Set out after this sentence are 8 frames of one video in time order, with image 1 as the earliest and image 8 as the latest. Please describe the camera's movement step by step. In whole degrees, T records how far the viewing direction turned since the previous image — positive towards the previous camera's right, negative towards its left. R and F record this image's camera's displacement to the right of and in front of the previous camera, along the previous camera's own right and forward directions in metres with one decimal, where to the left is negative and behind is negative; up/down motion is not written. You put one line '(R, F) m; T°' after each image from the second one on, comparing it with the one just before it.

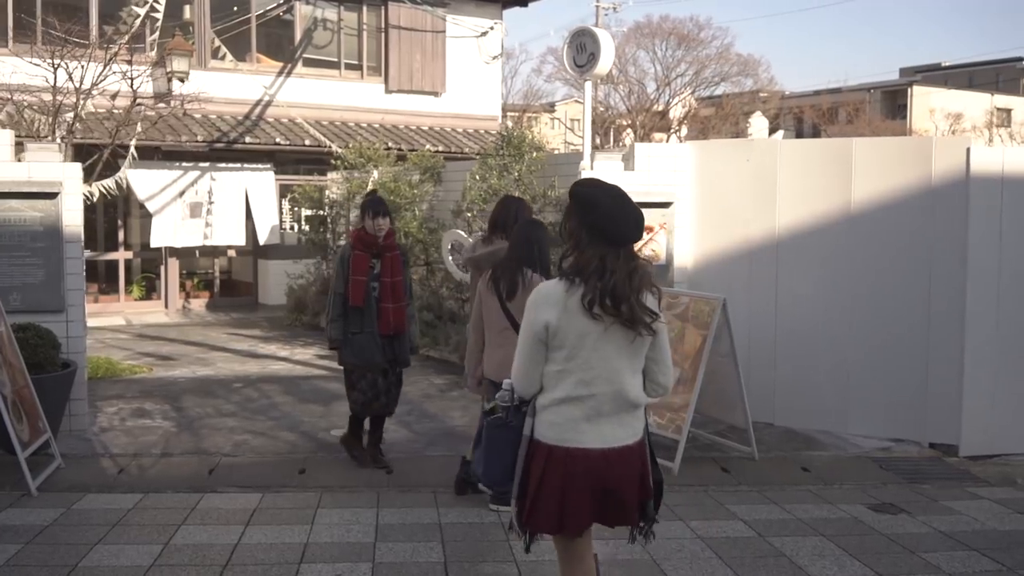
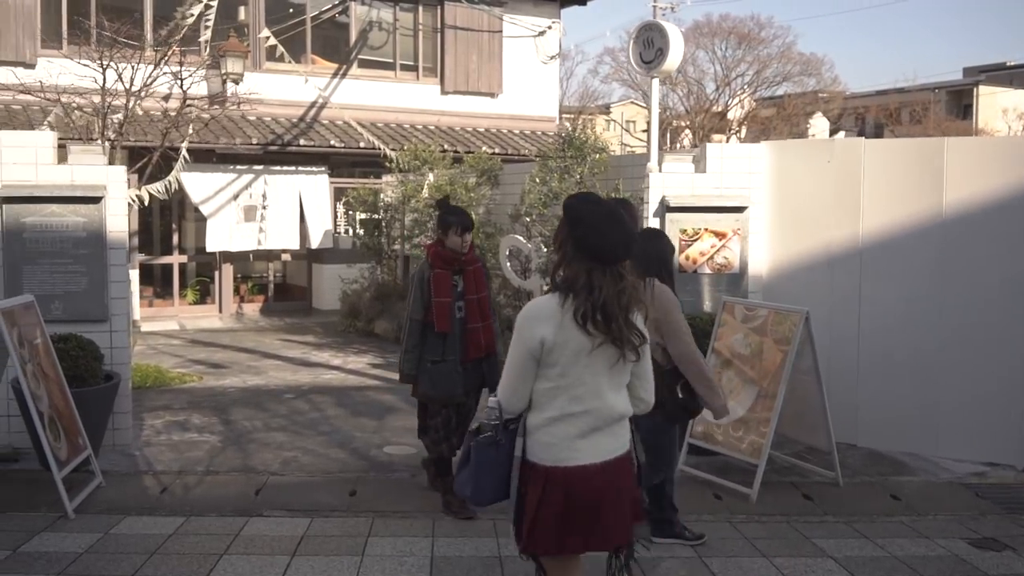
(-0.1, +0.4) m; -3°
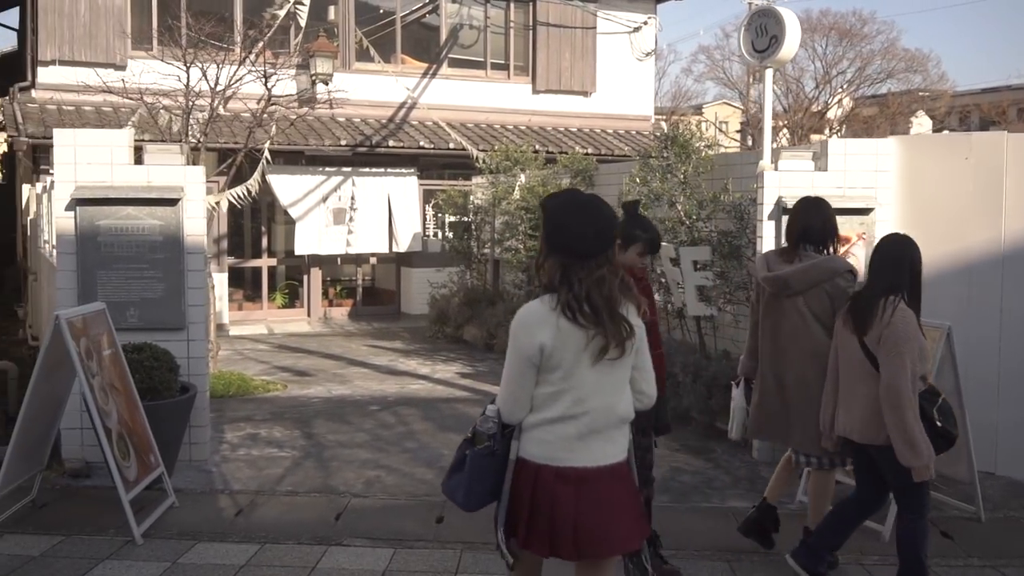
(-0.1, +0.5) m; -5°
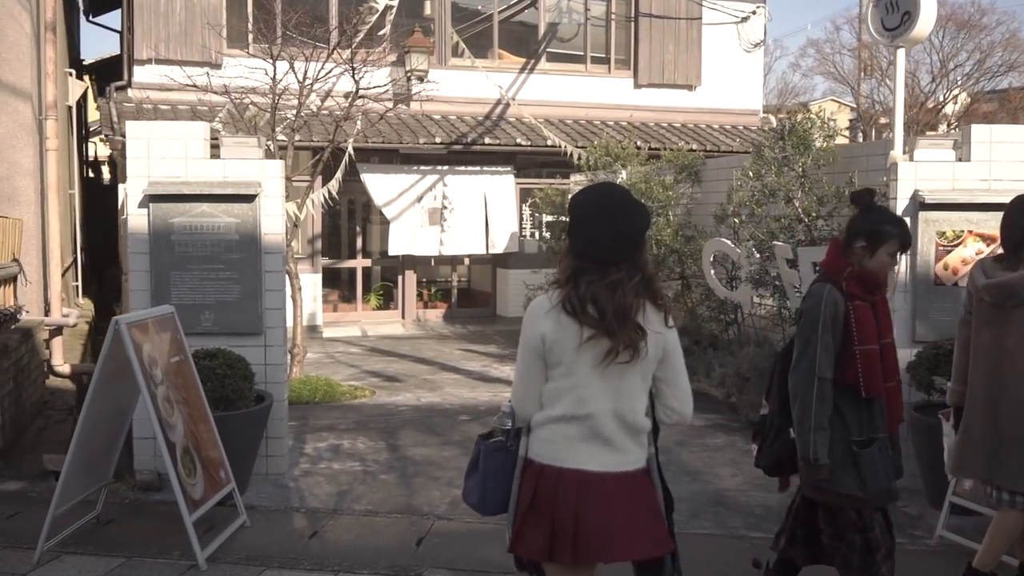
(0.0, +0.5) m; -5°
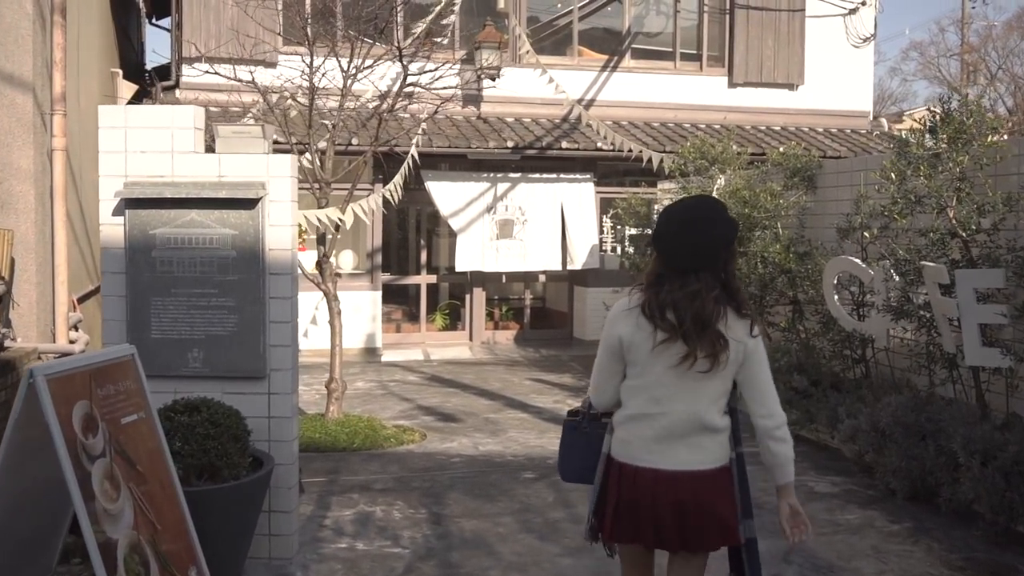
(0.0, +1.4) m; -4°
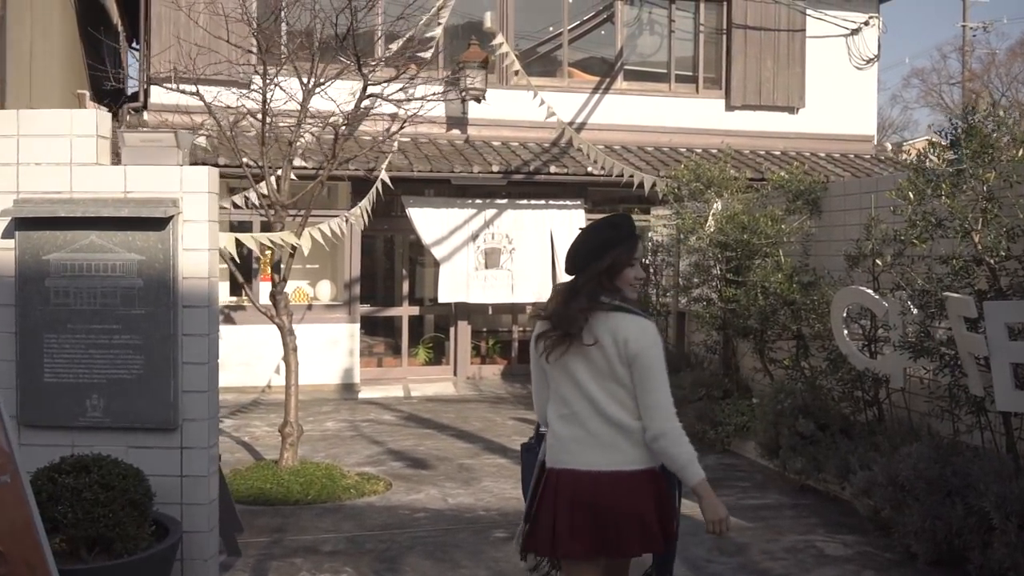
(+0.2, +0.7) m; 0°
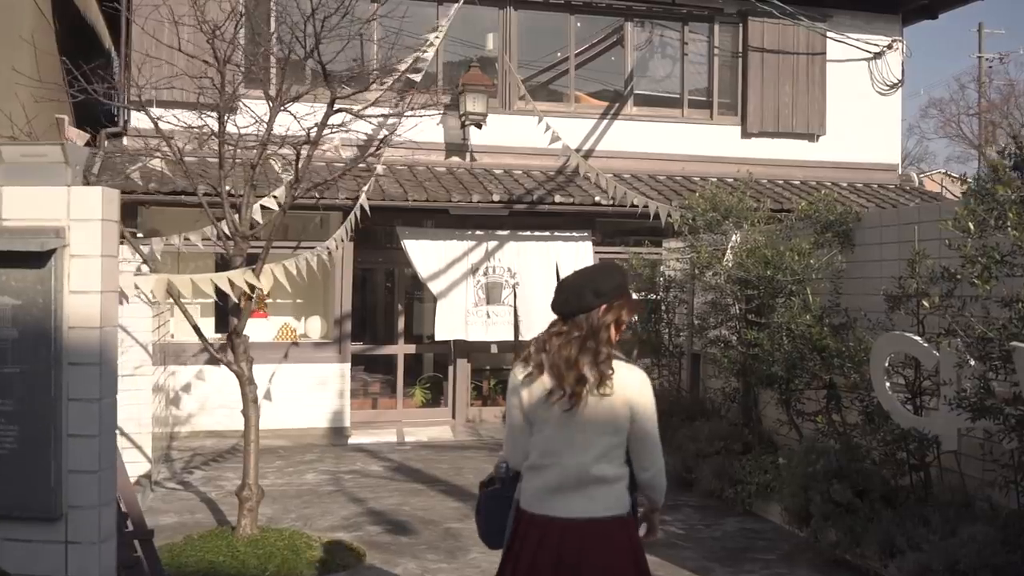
(+0.1, +0.8) m; -1°
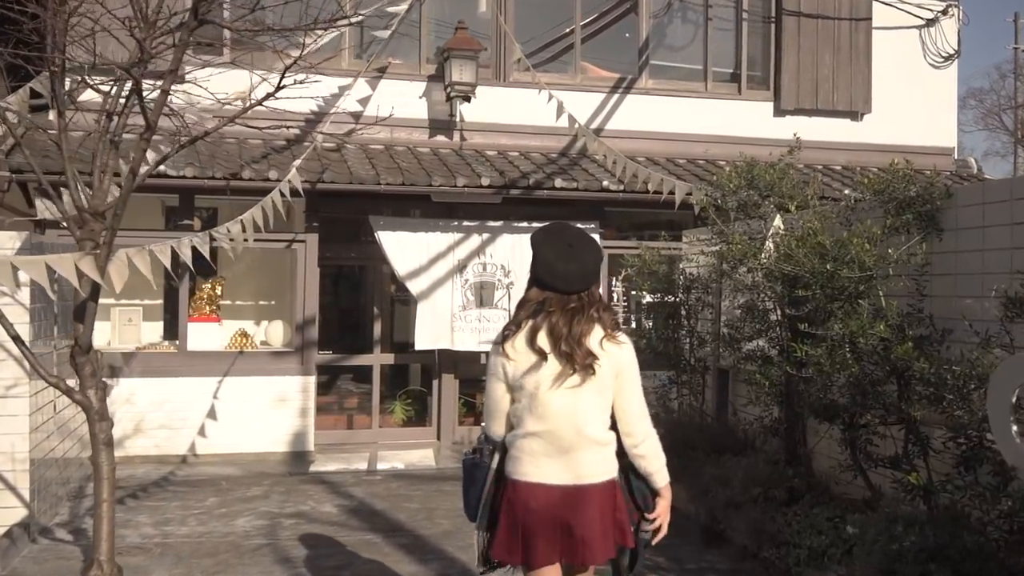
(+0.2, +1.7) m; -1°
